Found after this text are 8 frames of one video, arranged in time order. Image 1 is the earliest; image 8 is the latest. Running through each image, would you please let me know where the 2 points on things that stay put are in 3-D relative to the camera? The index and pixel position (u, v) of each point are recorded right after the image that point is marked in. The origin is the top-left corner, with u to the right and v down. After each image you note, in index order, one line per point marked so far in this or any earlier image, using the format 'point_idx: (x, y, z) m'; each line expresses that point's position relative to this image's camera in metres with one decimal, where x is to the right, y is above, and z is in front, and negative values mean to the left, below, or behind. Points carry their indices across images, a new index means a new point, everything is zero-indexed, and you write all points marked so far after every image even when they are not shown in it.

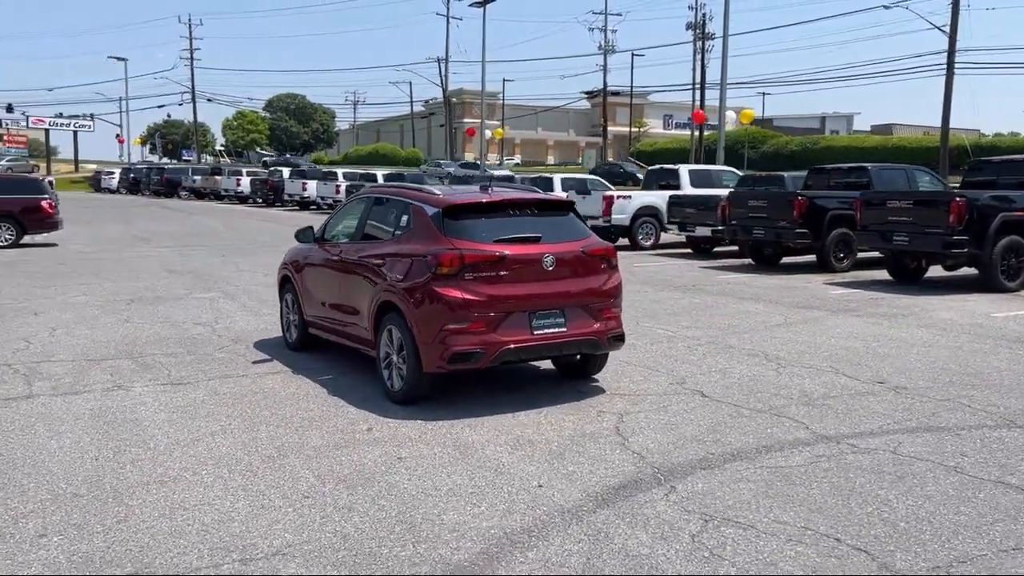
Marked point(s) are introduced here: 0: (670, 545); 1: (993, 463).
0: (+0.9, -1.4, +4.9) m
1: (+3.4, -1.3, +6.3) m
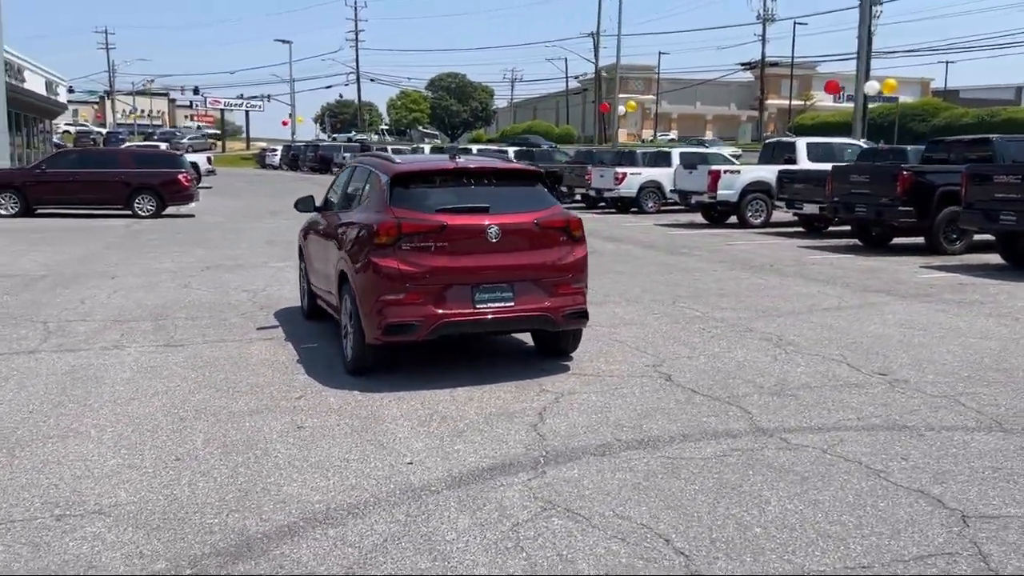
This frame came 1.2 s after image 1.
0: (-0.2, -1.3, +4.6) m
1: (+2.6, -1.1, +5.5) m
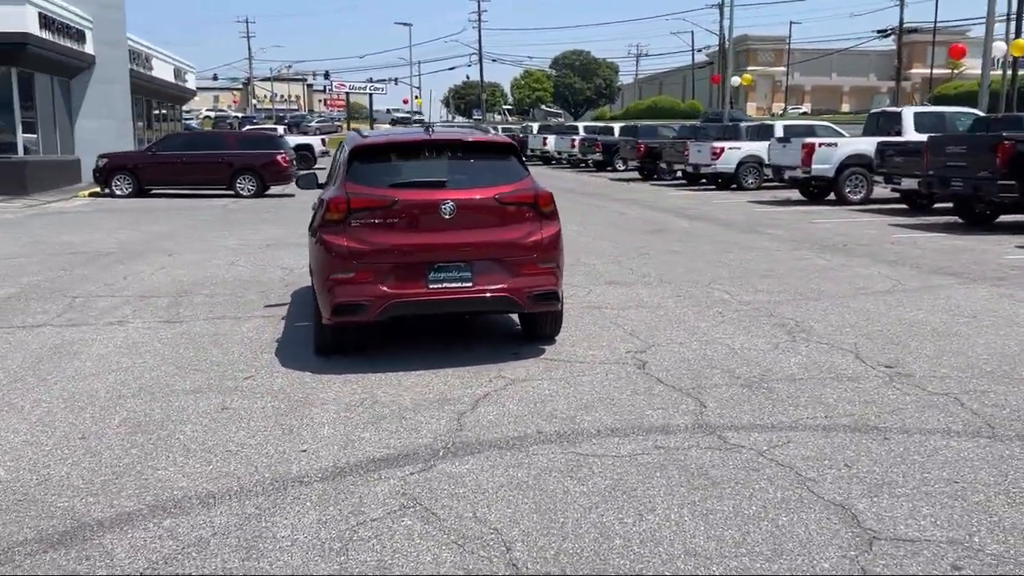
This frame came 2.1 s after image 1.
0: (-0.9, -1.2, +4.2) m
1: (+1.9, -1.0, +4.7) m
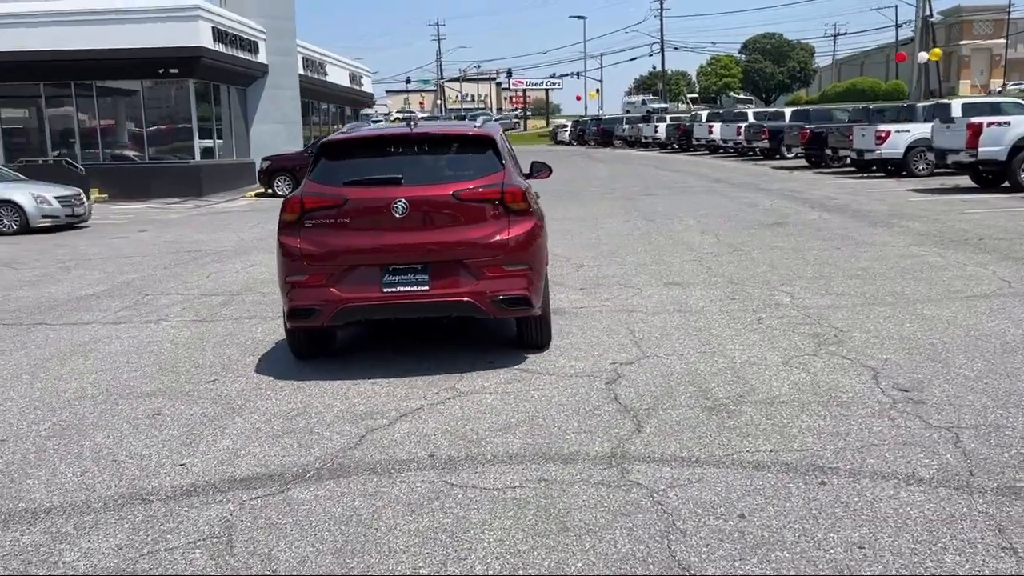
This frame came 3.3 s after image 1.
0: (-1.8, -1.2, +4.0) m
1: (+1.1, -1.1, +3.9) m
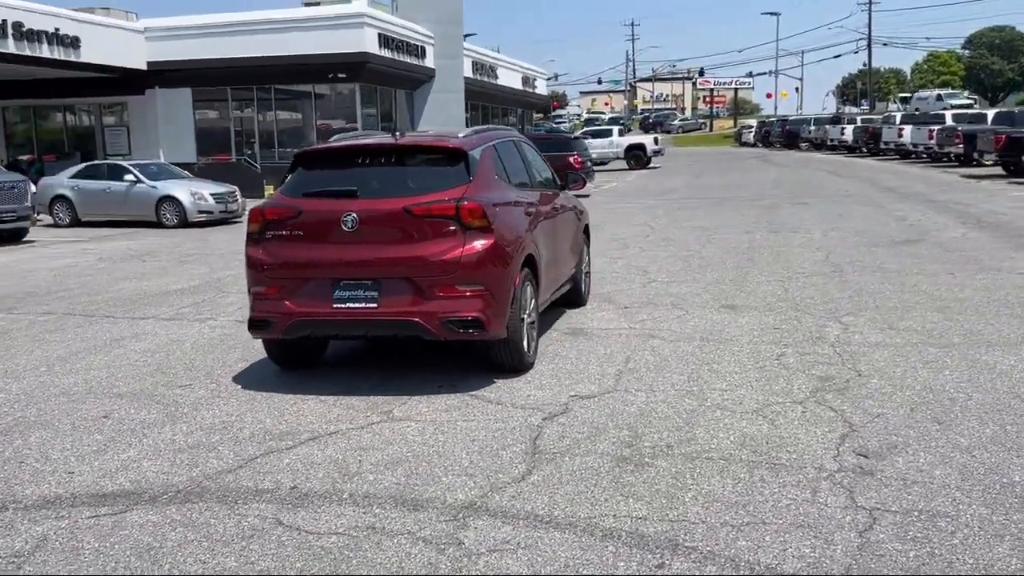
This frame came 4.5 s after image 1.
0: (-2.8, -1.3, +4.1) m
1: (0.0, -1.3, +3.3) m
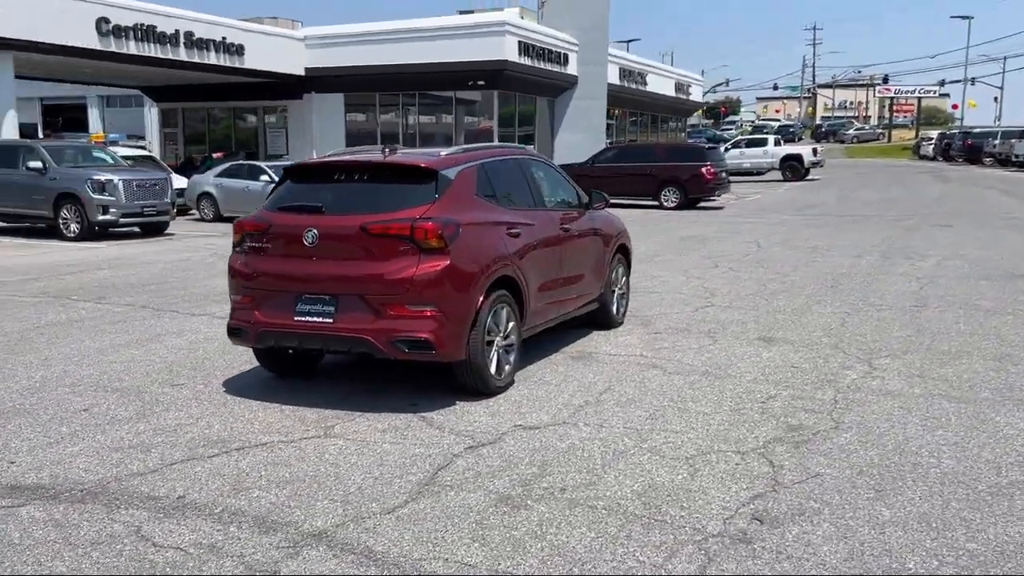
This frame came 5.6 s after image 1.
0: (-3.6, -1.3, +4.6) m
1: (-1.0, -1.4, +3.3) m
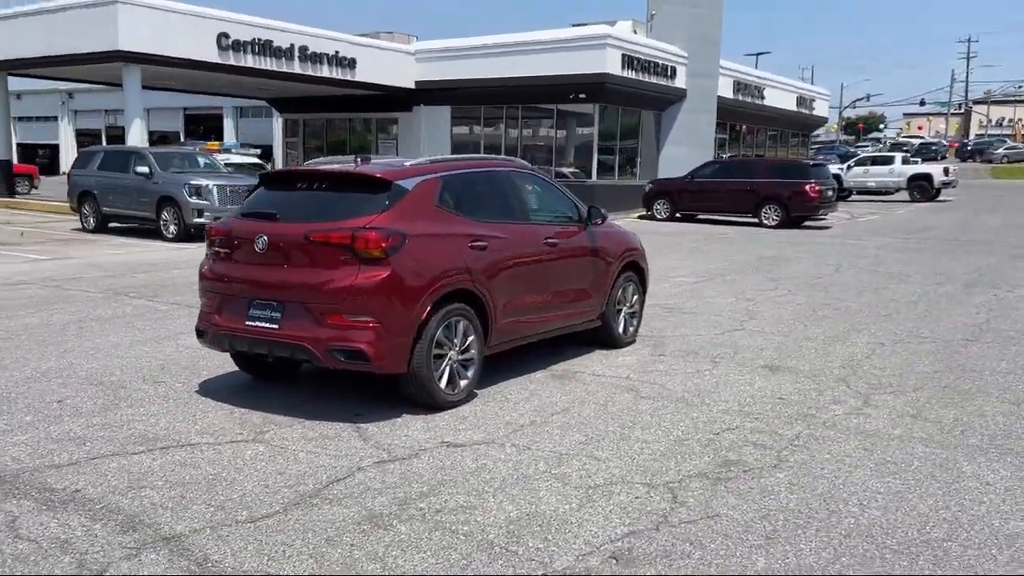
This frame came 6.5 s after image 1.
0: (-4.3, -1.2, +5.0) m
1: (-1.9, -1.4, +3.3) m
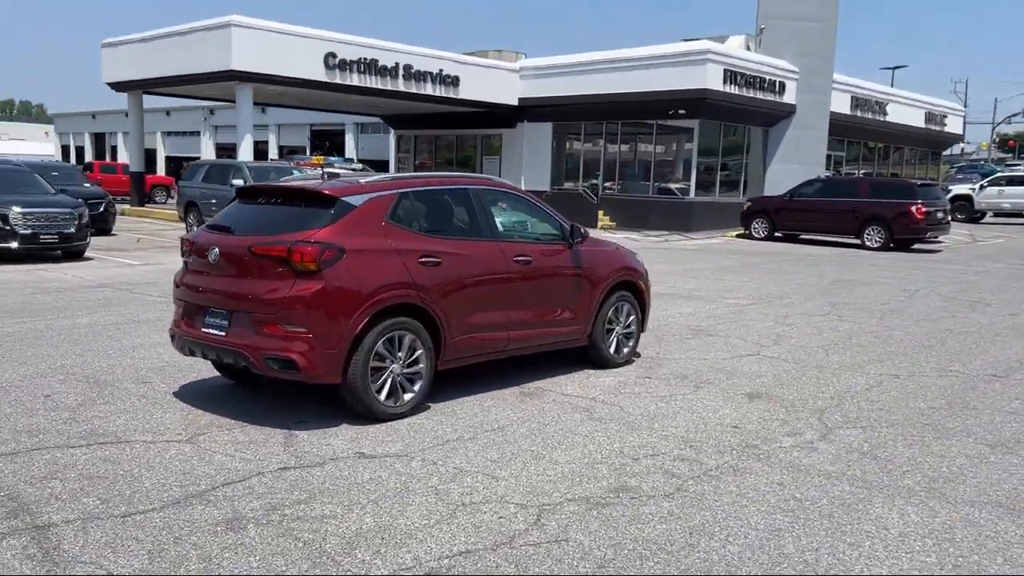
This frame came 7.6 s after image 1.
0: (-5.1, -1.2, +5.7) m
1: (-3.0, -1.4, +3.7) m
